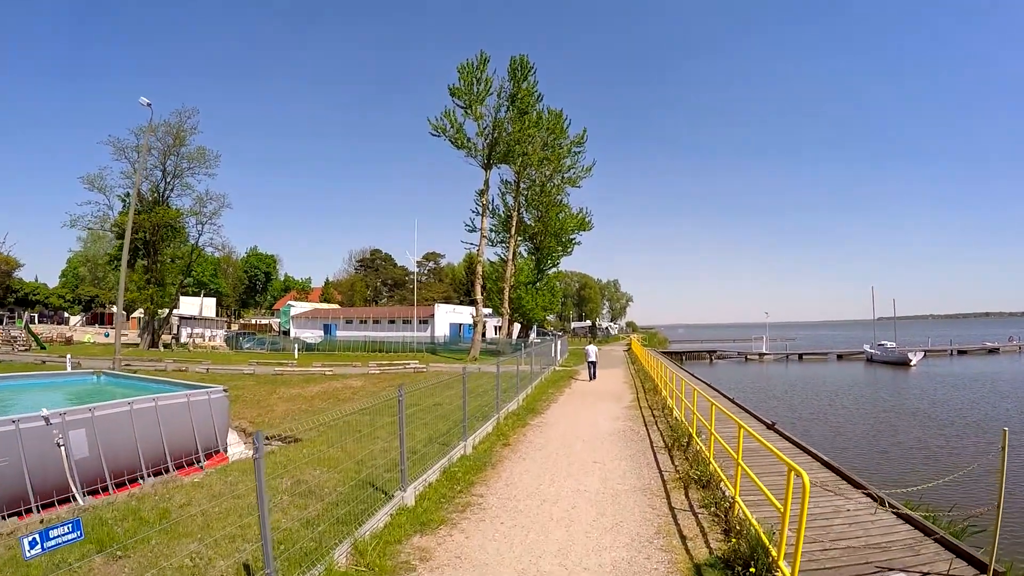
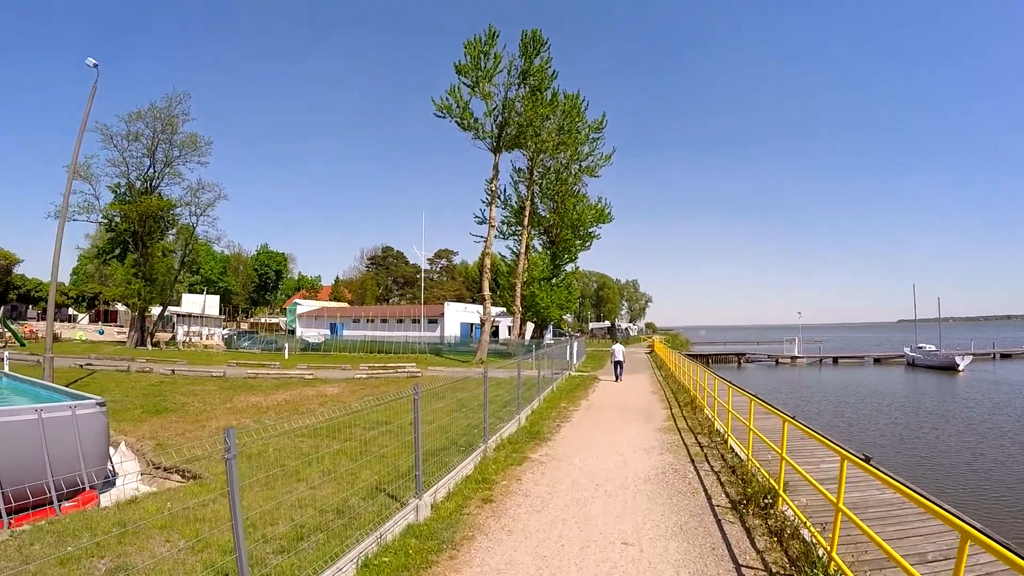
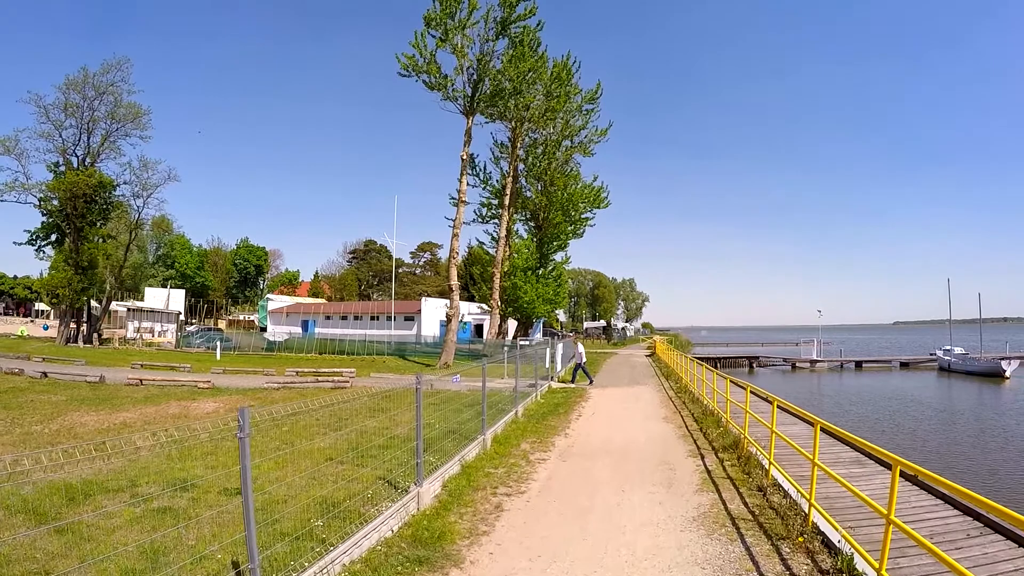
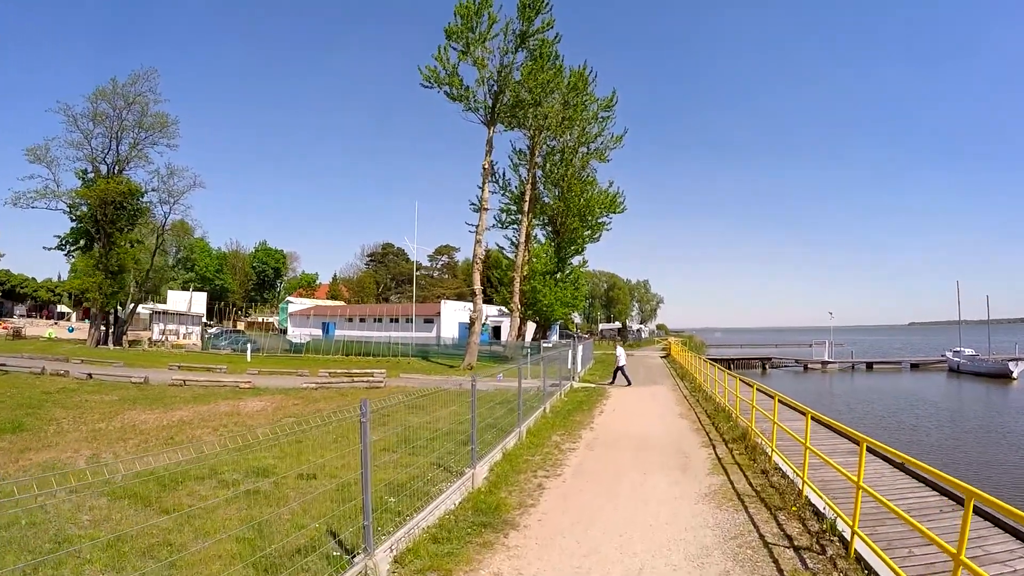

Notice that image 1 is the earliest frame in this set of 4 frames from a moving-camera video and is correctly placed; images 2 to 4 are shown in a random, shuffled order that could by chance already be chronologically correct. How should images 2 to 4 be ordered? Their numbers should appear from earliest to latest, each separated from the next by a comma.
2, 4, 3
